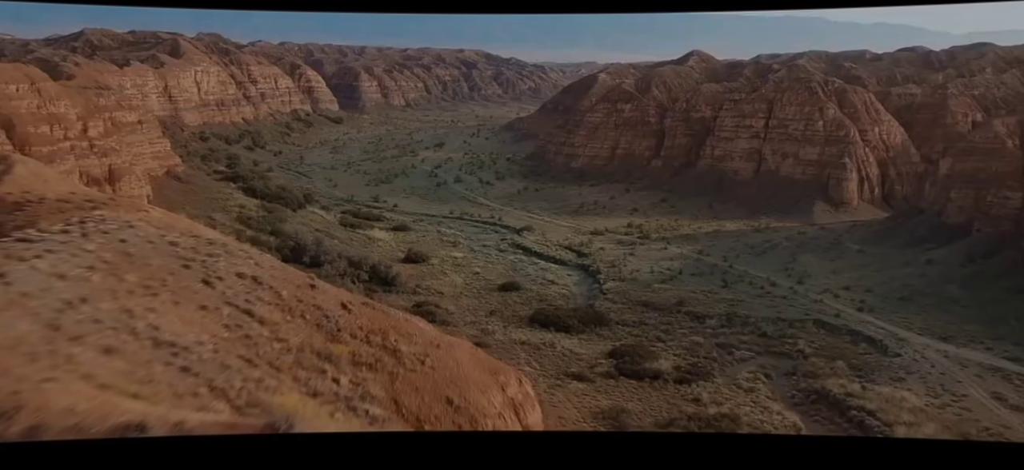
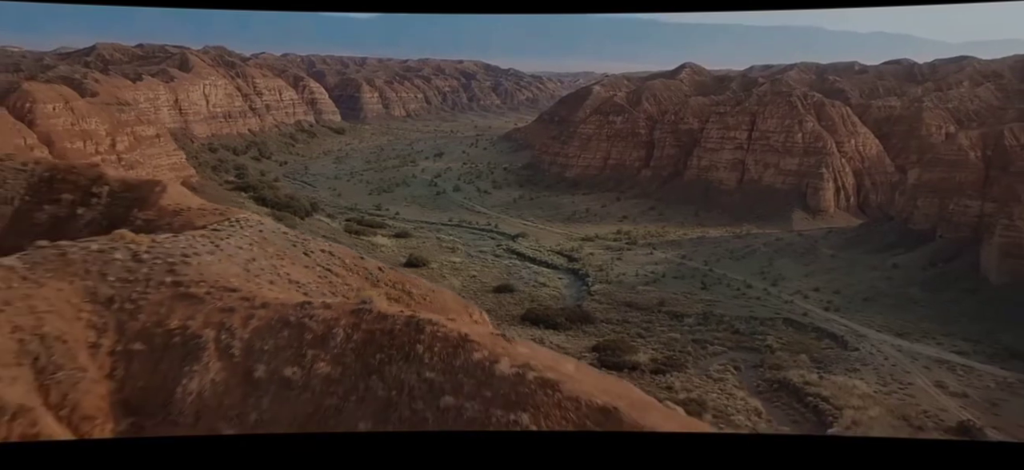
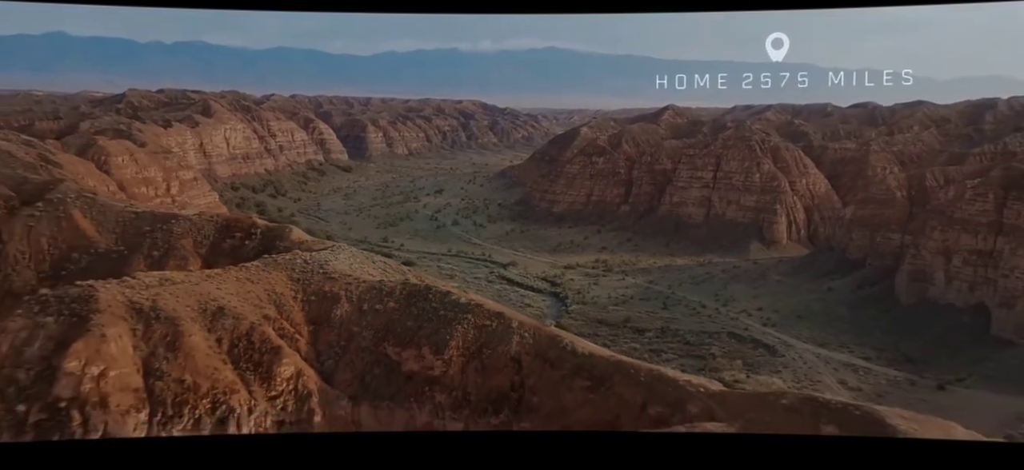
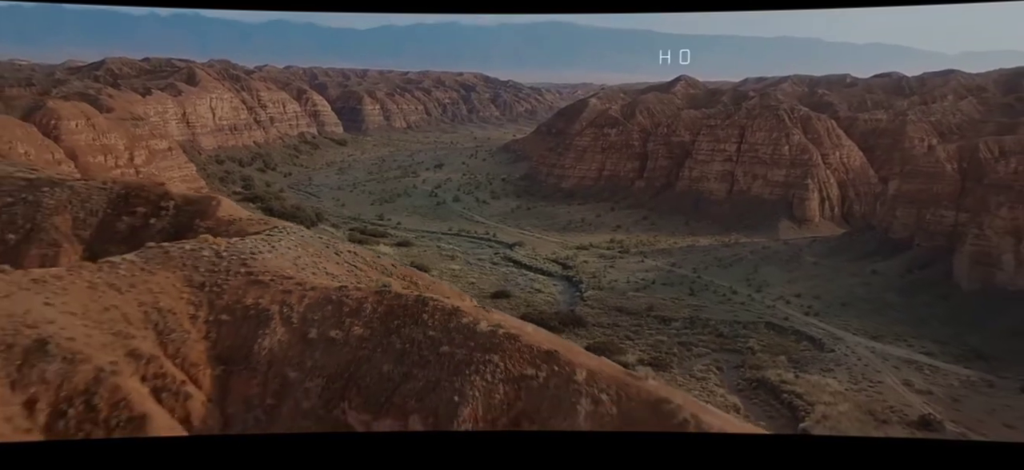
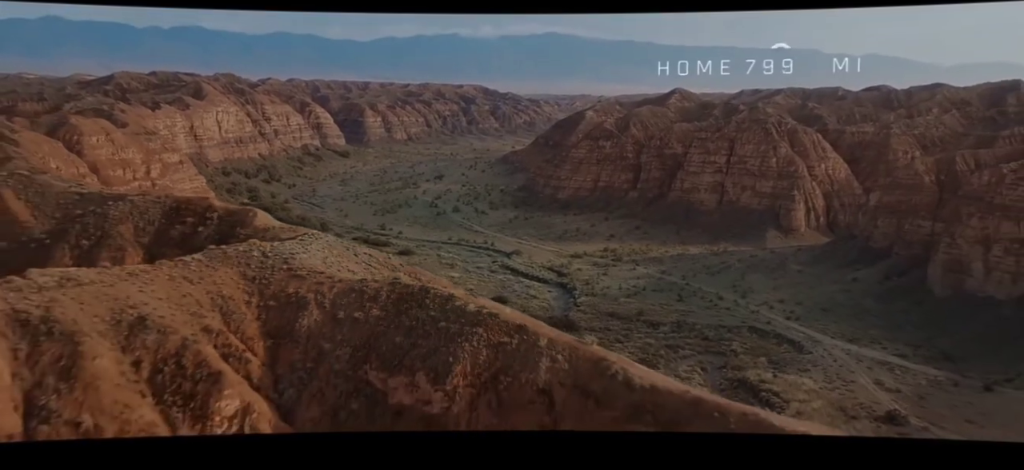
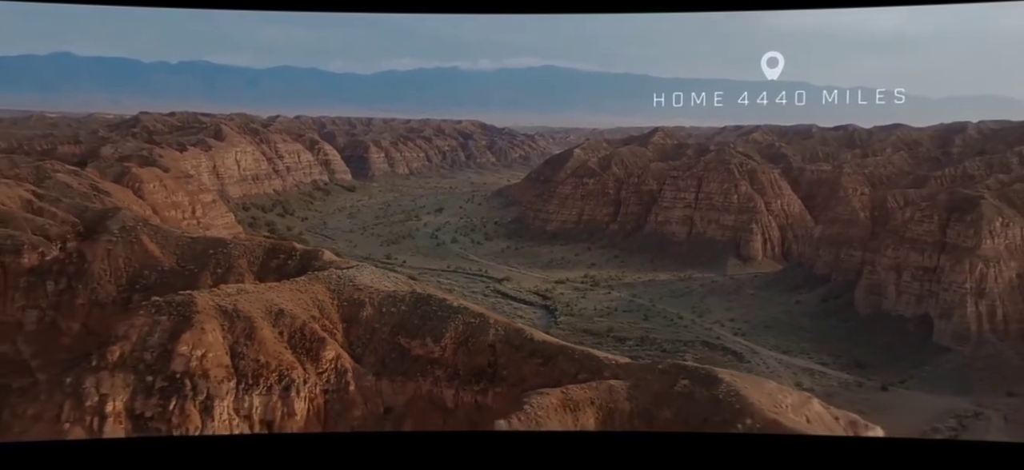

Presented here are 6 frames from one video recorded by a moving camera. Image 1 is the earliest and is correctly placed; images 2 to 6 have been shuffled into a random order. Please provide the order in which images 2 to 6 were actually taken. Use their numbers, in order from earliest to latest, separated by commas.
2, 4, 5, 3, 6
